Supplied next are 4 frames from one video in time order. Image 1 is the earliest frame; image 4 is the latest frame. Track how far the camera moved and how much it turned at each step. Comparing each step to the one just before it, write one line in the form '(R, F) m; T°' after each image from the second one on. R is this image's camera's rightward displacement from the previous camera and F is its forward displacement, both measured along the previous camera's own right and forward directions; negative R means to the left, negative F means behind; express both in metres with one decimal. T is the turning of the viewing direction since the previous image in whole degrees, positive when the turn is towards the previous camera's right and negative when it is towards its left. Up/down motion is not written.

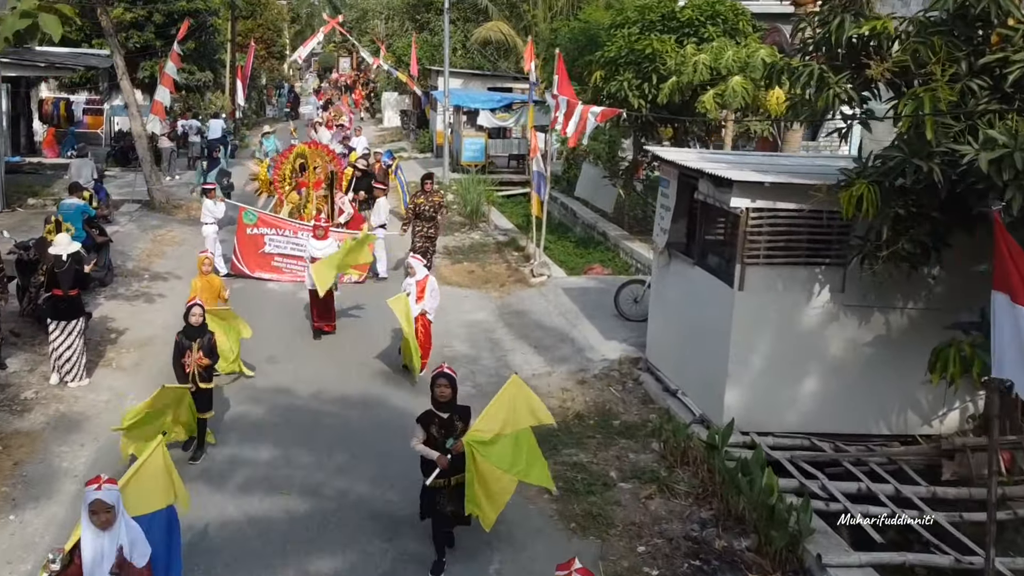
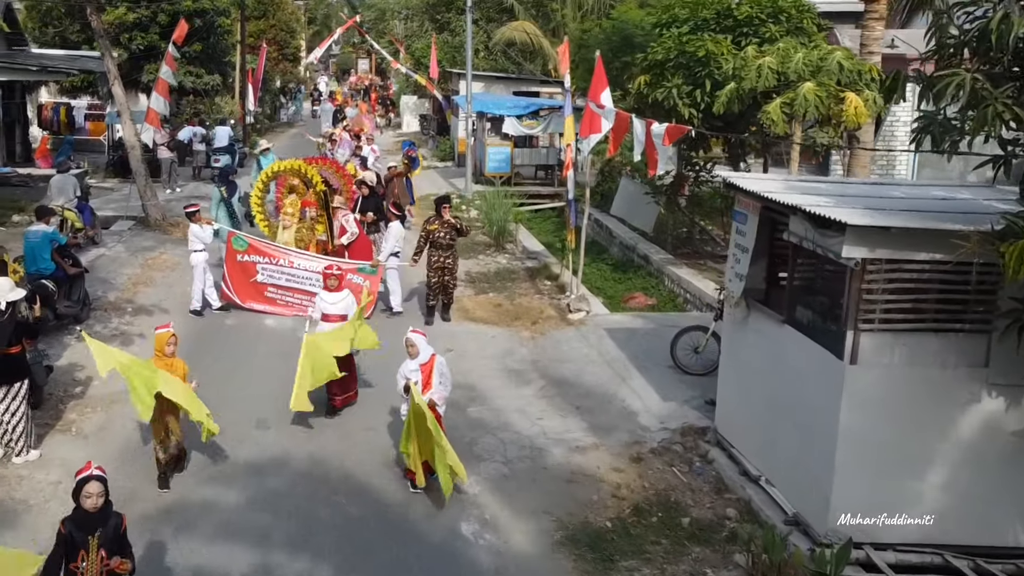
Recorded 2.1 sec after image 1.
(-0.1, +1.7) m; -1°
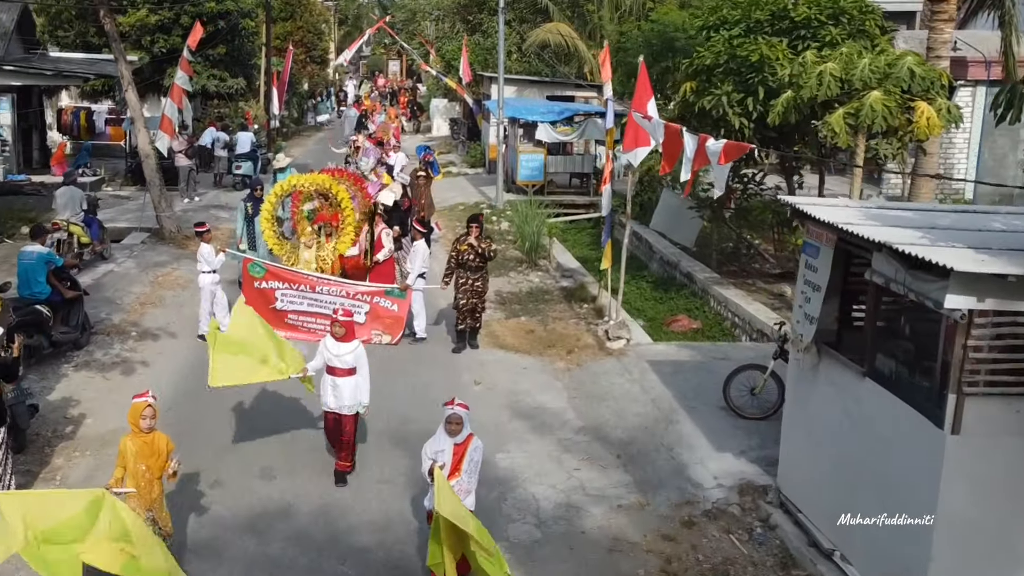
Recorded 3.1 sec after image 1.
(0.0, +0.9) m; -1°
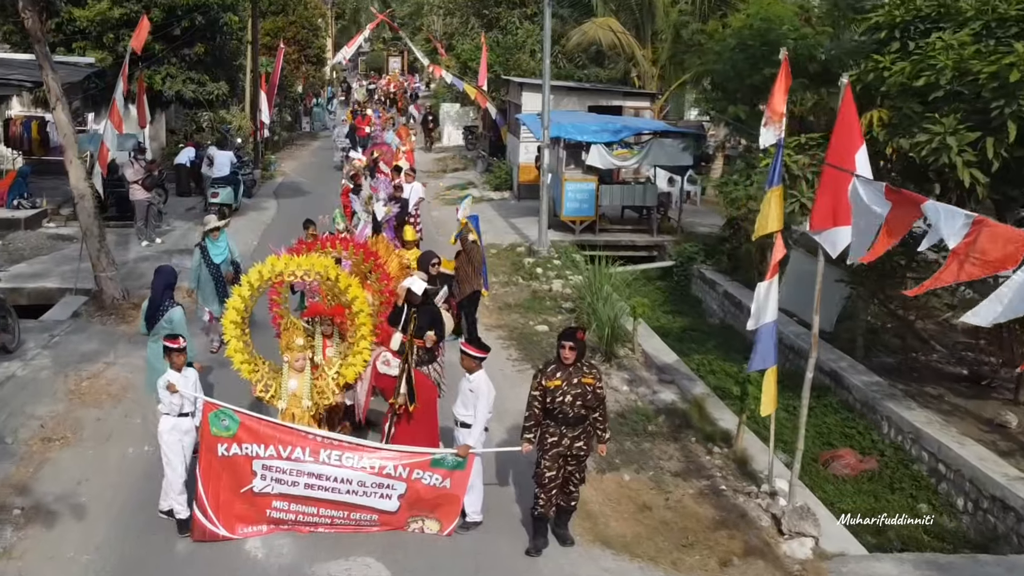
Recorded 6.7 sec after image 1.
(-0.5, +4.2) m; 0°
